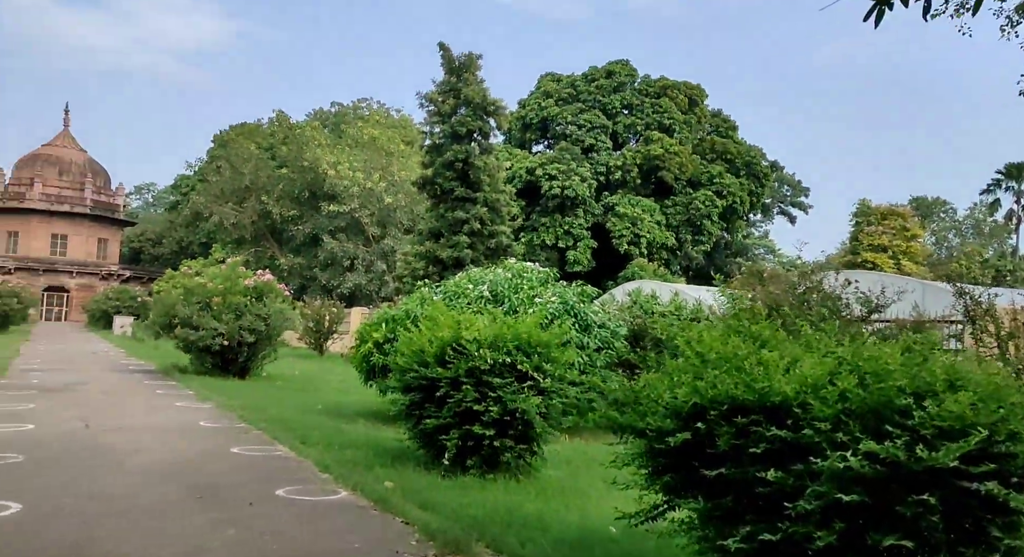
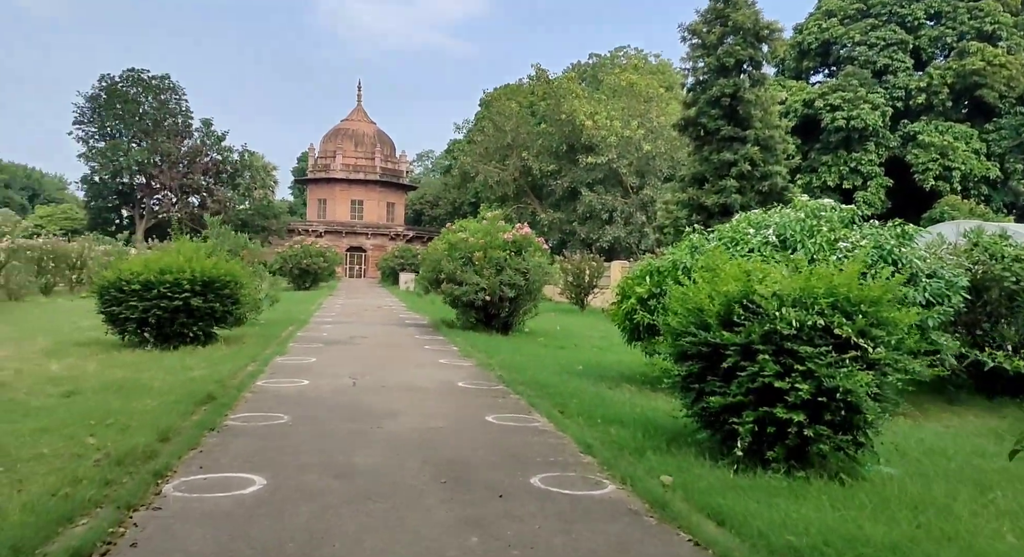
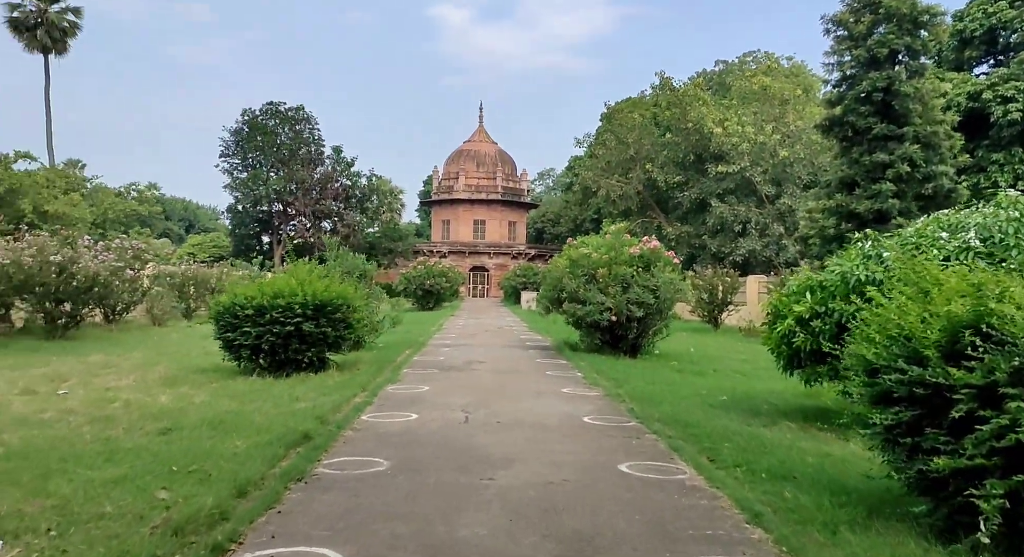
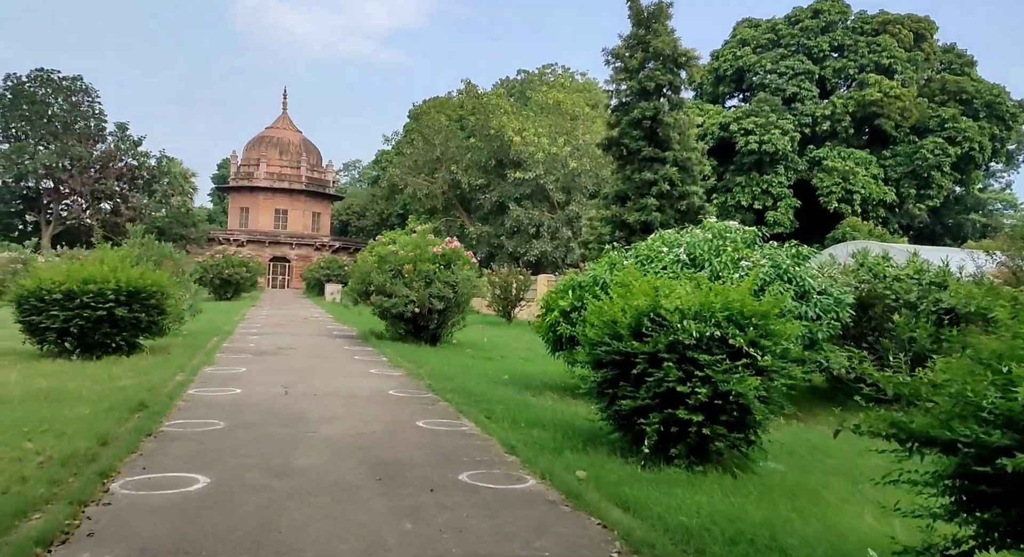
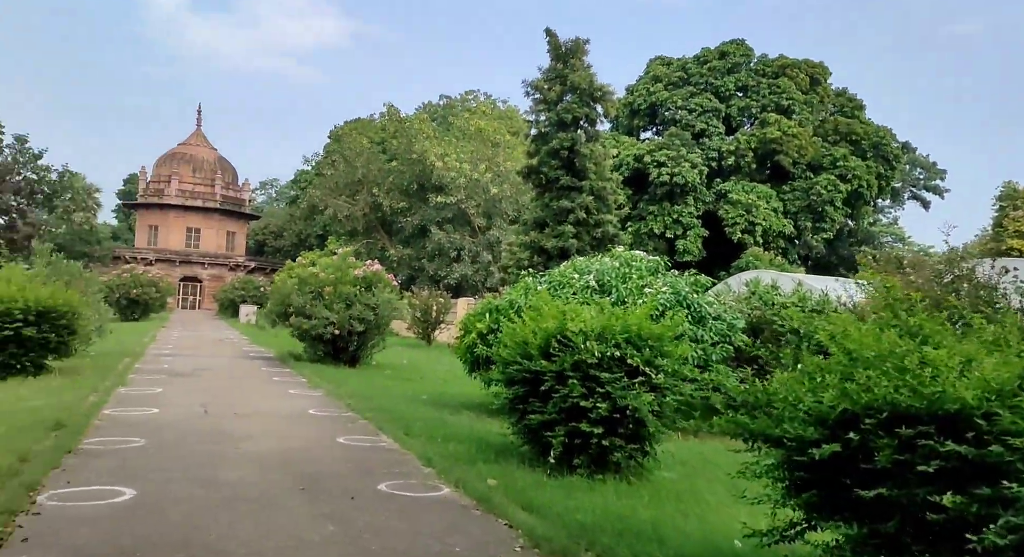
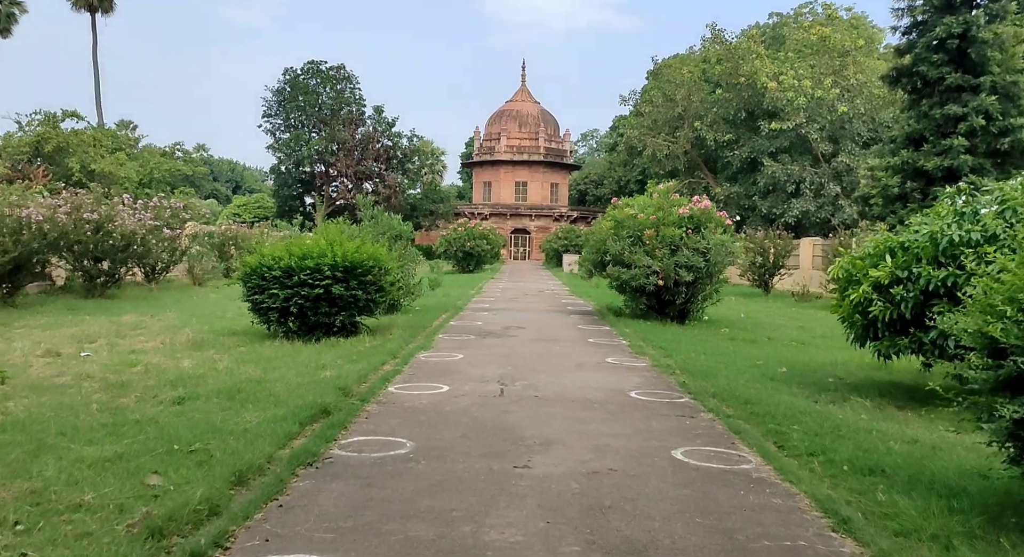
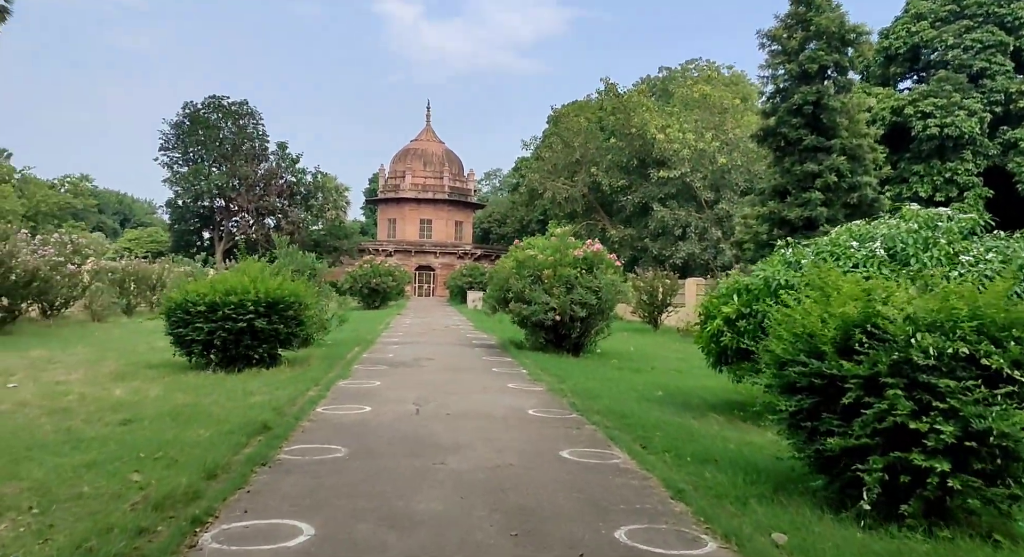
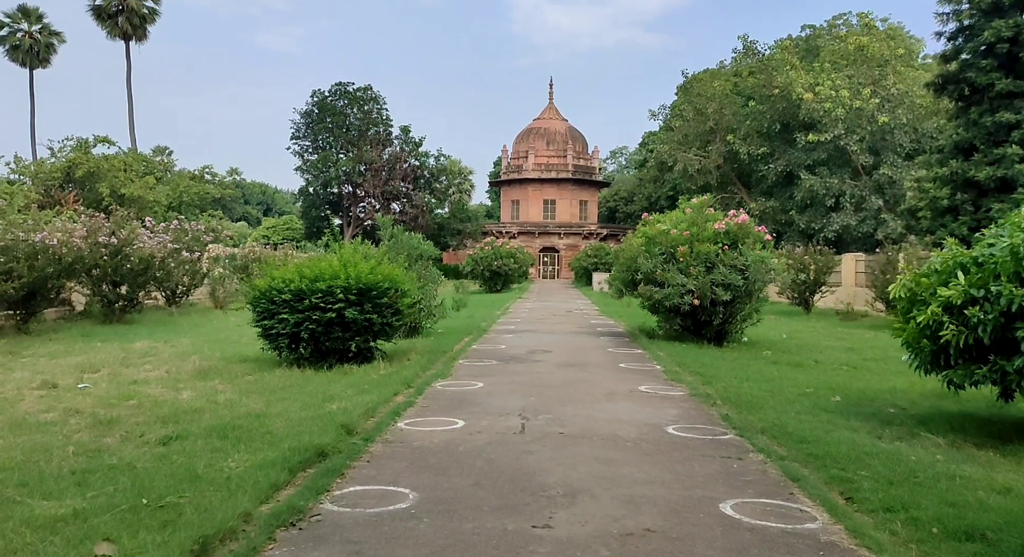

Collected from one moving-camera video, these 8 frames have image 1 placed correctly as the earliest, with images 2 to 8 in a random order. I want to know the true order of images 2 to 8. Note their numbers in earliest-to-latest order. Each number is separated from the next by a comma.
5, 4, 2, 7, 3, 6, 8
